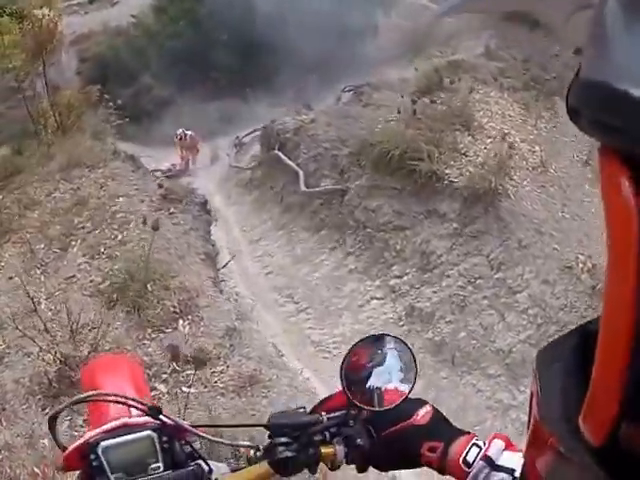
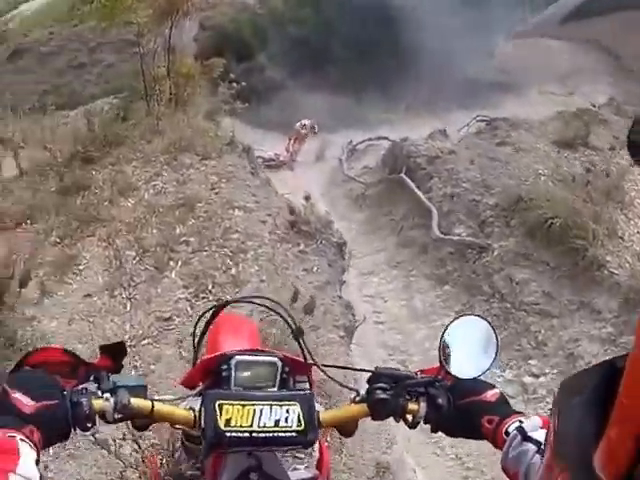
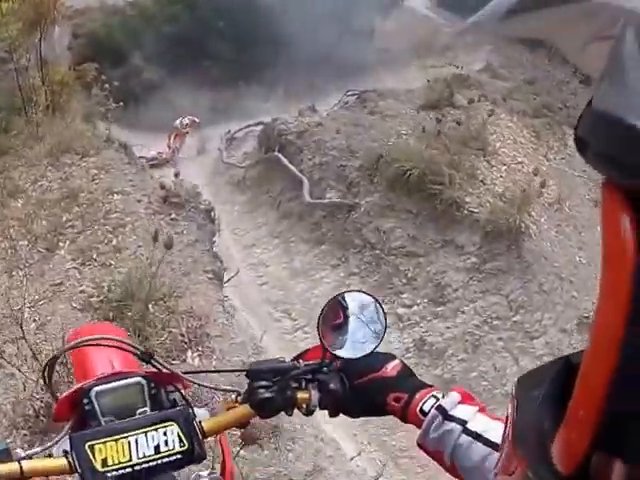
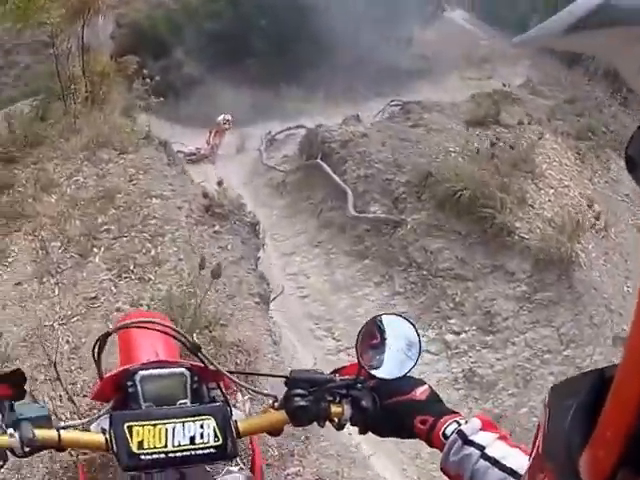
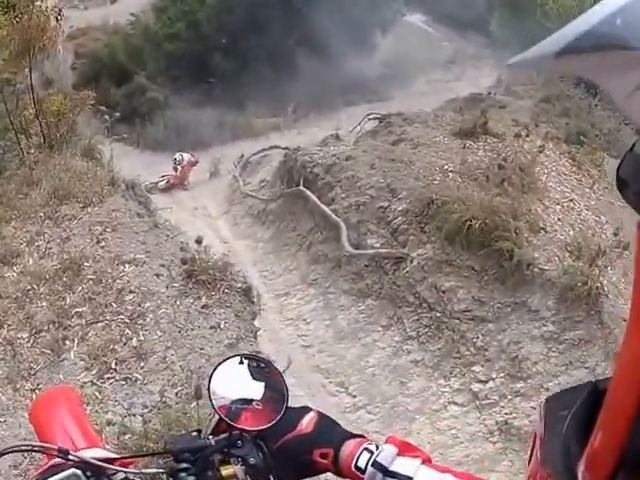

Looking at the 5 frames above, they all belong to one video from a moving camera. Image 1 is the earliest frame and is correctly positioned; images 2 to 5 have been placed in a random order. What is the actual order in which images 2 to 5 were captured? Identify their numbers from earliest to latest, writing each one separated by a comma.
3, 4, 2, 5
